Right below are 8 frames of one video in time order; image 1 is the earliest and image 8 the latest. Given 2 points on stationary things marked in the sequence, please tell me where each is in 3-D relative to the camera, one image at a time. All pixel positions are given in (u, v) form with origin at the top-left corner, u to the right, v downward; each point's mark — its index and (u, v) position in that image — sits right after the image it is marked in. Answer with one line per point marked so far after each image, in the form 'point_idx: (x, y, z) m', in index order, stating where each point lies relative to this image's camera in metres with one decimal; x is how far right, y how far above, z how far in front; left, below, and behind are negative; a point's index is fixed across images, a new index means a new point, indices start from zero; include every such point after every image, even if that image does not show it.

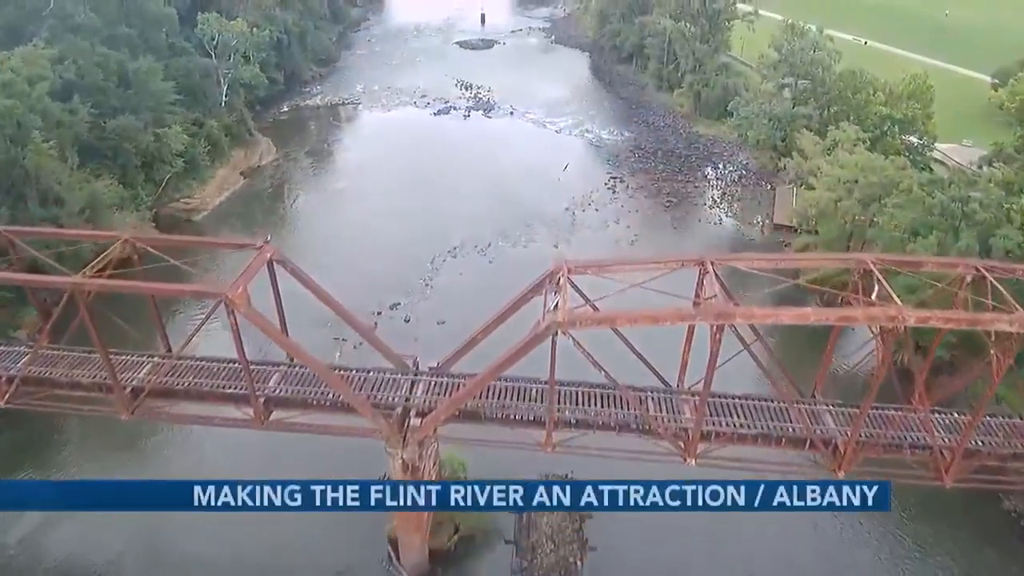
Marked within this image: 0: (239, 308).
0: (-4.2, -0.3, +16.0) m
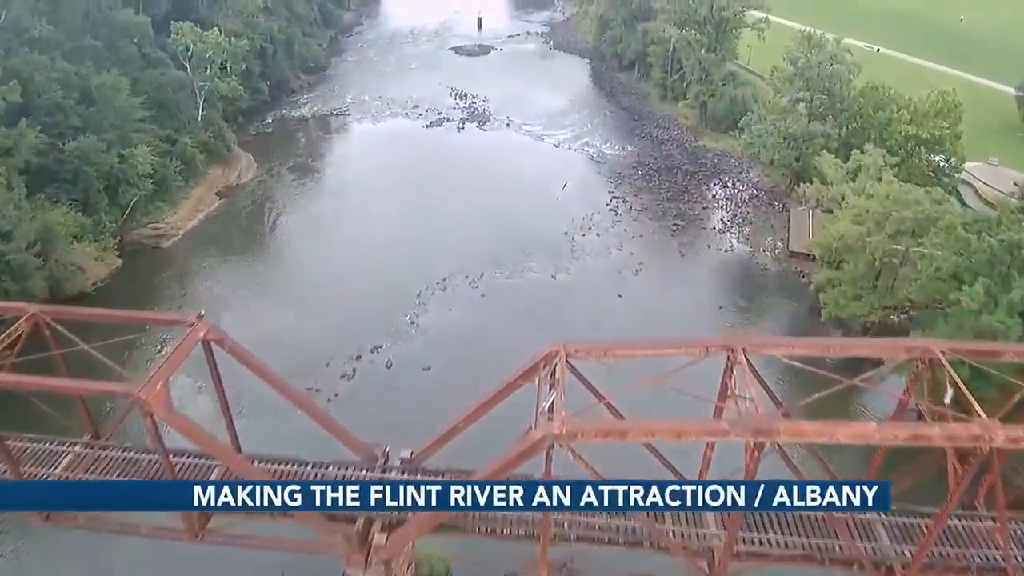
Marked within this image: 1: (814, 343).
0: (-4.4, -1.5, +13.0) m
1: (+3.9, -0.7, +13.4) m
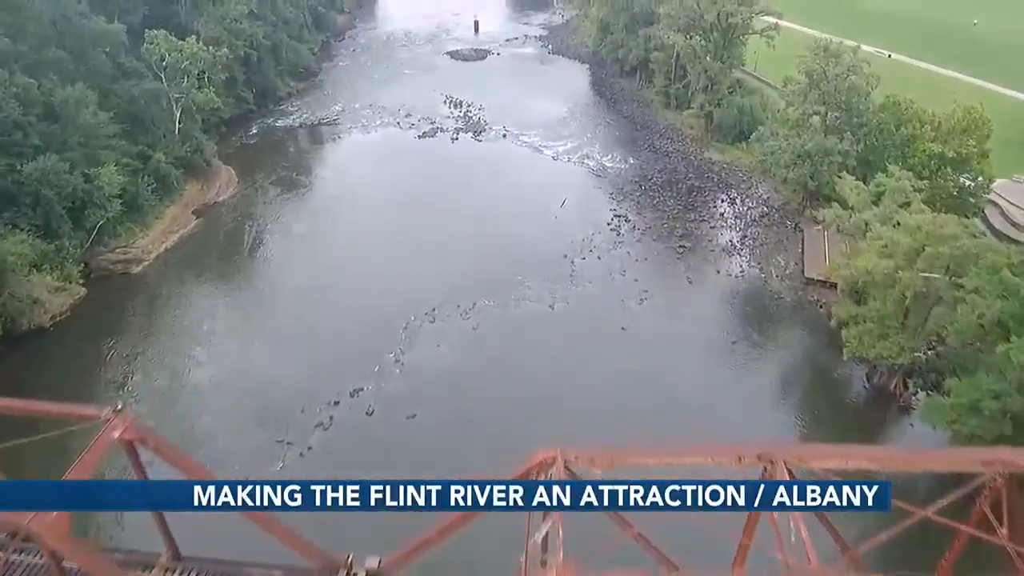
0: (-4.6, -2.5, +10.4) m
1: (+3.7, -1.7, +10.8) m
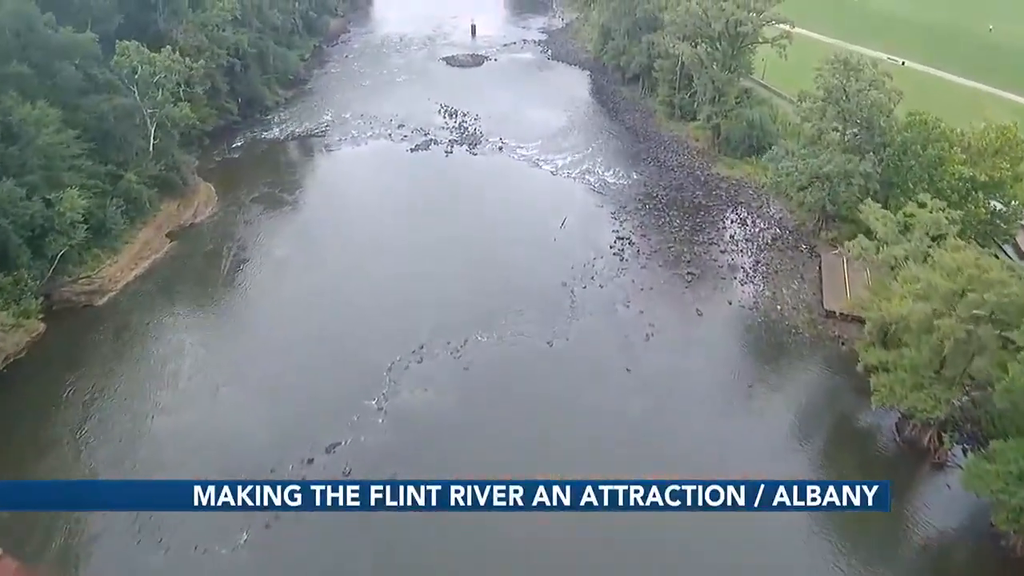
0: (-4.7, -3.6, +7.7) m
1: (+3.5, -2.8, +8.2) m
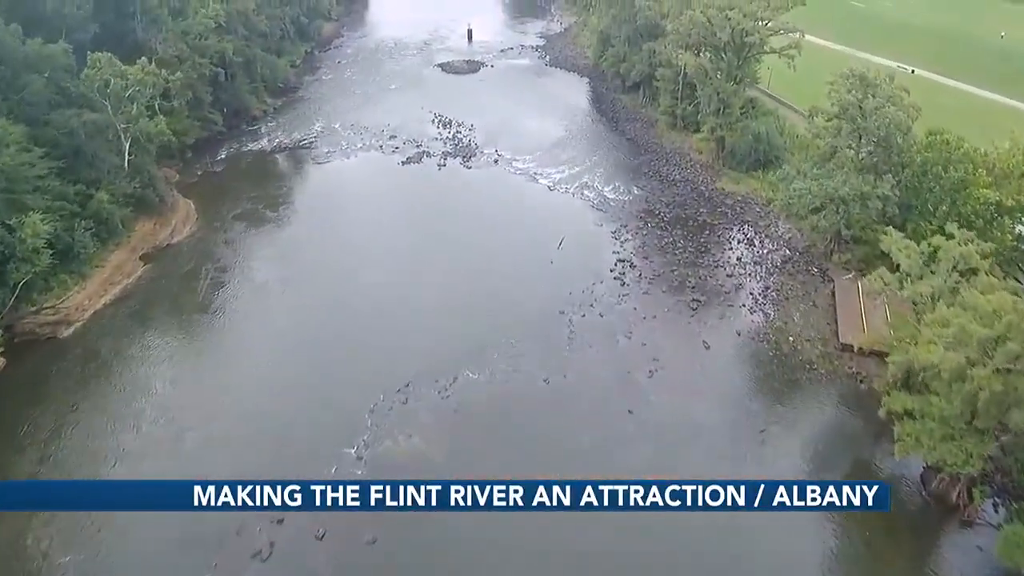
0: (-4.9, -4.5, +5.6) m
1: (+3.4, -3.7, +6.0) m
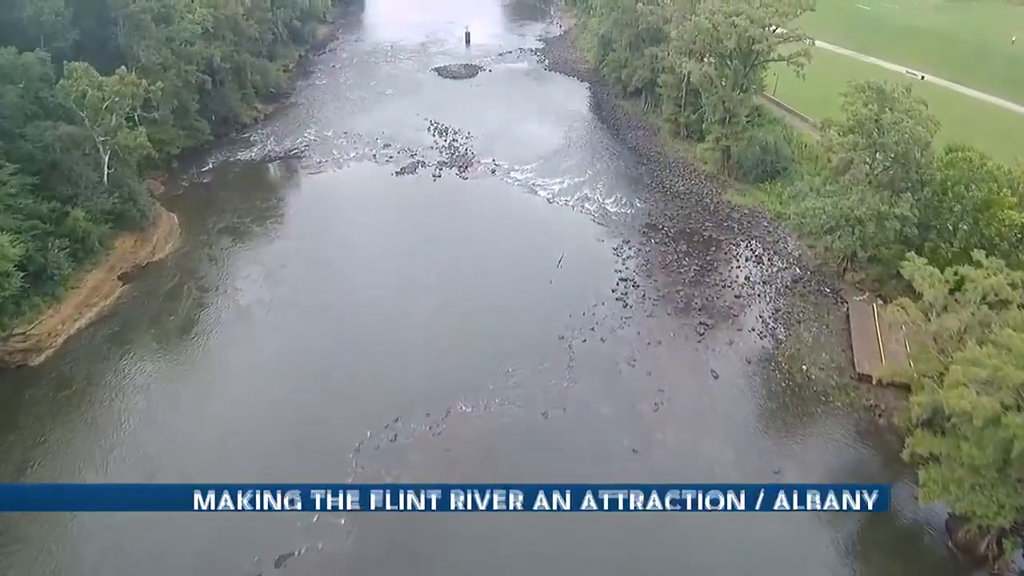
0: (-5.0, -5.3, +3.9) m
1: (+3.3, -4.4, +4.3) m
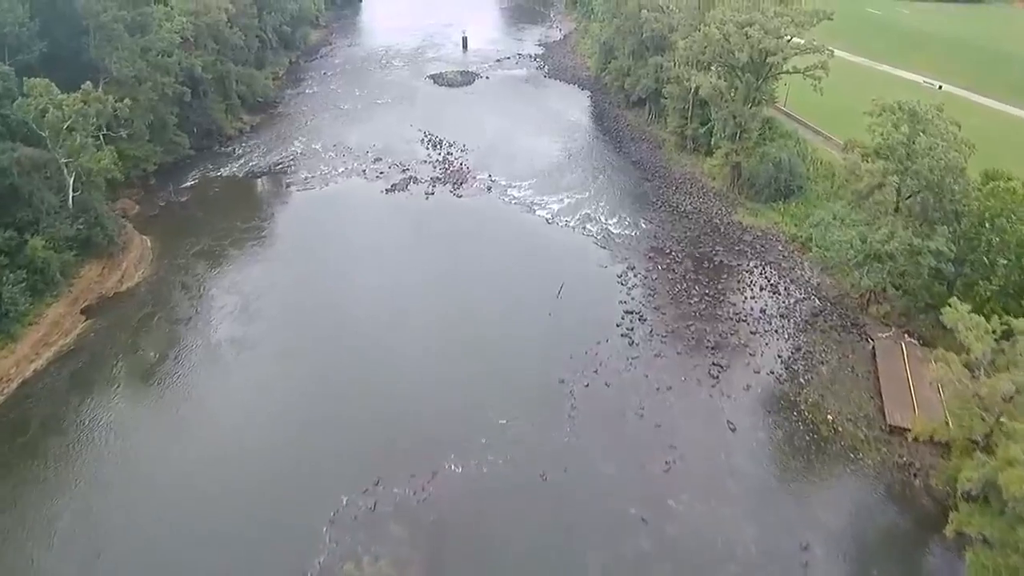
0: (-5.1, -6.4, +1.2) m
1: (+3.1, -5.5, +1.6) m
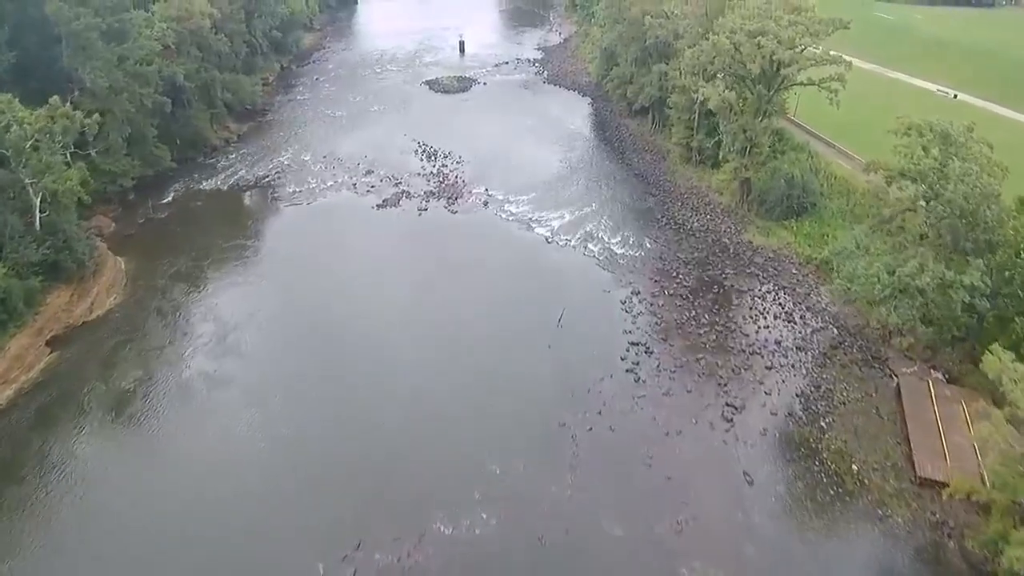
0: (-5.2, -7.3, -1.0) m
1: (+3.1, -6.5, -0.6) m
